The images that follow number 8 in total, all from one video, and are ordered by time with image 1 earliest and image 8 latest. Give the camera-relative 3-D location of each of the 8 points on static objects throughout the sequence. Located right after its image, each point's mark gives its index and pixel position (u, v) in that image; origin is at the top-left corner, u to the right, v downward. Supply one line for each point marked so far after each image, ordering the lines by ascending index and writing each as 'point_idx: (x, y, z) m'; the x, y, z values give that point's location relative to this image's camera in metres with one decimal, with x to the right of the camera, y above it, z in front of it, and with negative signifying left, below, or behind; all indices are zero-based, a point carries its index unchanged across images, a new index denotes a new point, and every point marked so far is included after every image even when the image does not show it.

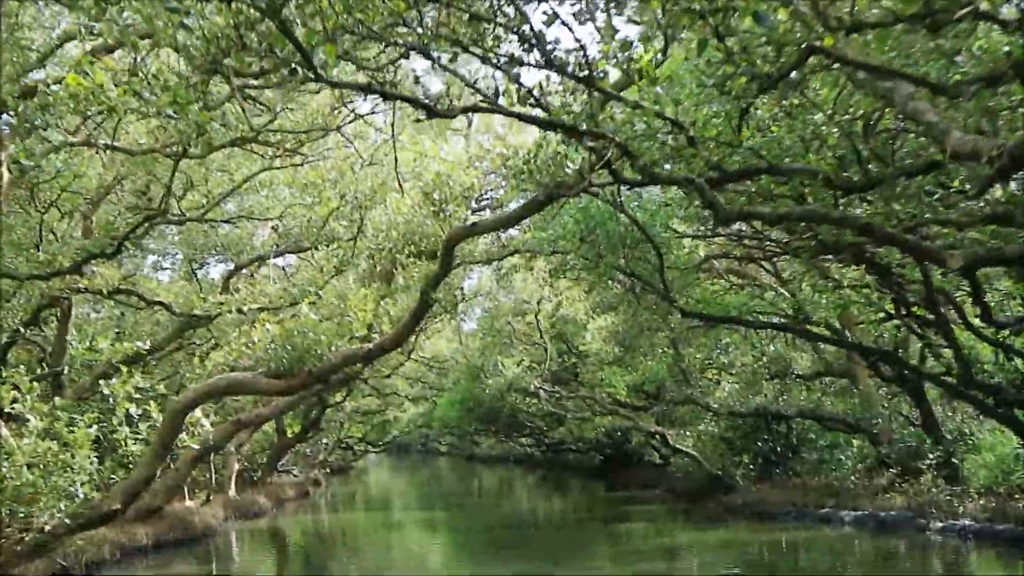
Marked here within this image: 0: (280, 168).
0: (-2.6, +1.4, +15.7) m
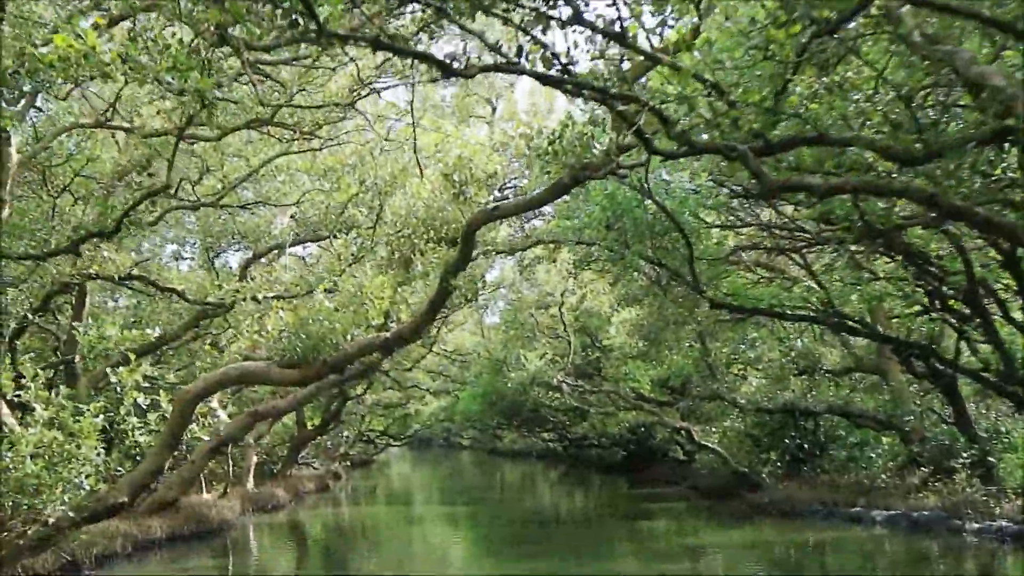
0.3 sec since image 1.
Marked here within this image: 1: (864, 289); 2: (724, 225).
0: (-2.4, +1.5, +15.3) m
1: (+4.2, 0.0, +16.6) m
2: (+2.5, +0.8, +16.3) m
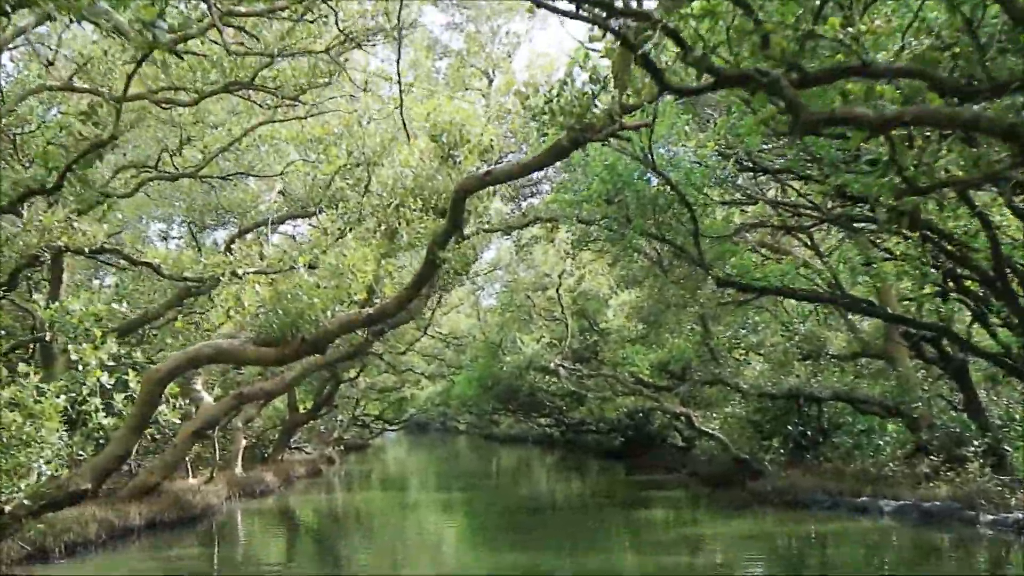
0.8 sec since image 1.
0: (-2.4, +1.8, +14.5) m
1: (+4.2, +0.2, +15.9) m
2: (+2.5, +1.0, +15.6) m
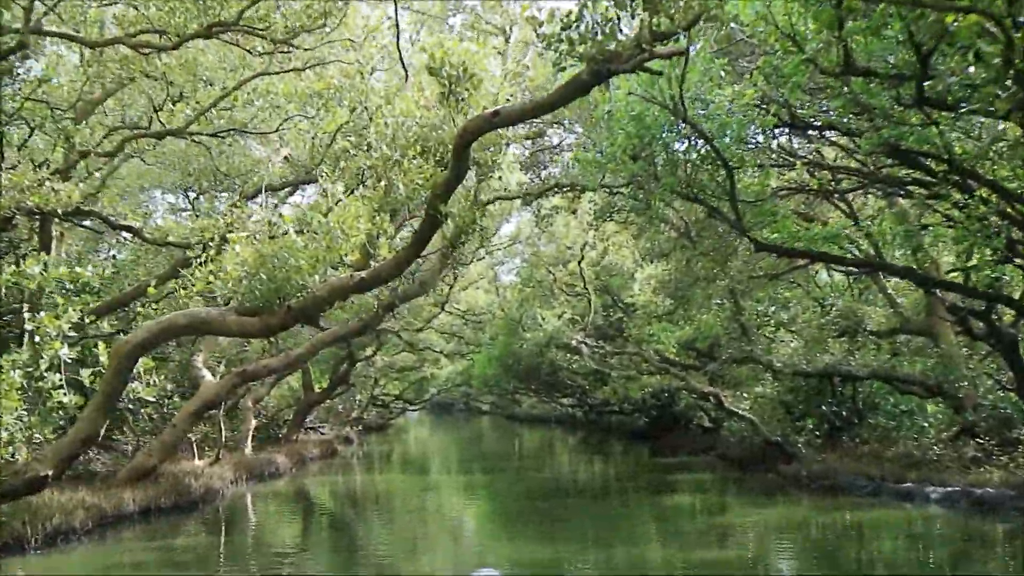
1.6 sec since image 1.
0: (-2.2, +2.1, +13.4) m
1: (+4.4, +0.6, +14.6) m
2: (+2.6, +1.3, +14.3) m
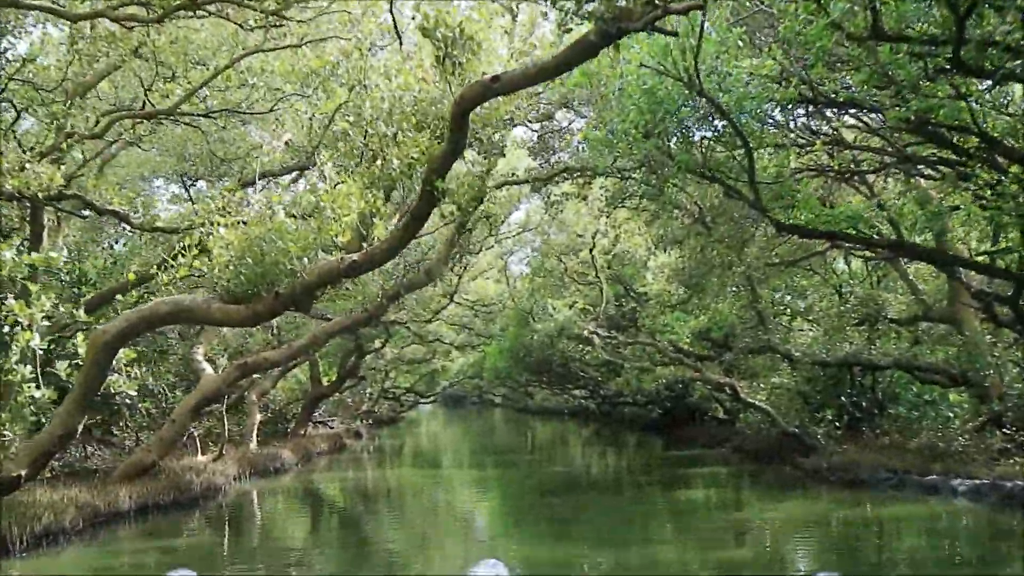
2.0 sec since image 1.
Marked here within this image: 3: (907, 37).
0: (-2.2, +2.2, +12.7) m
1: (+4.4, +0.7, +14.0) m
2: (+2.7, +1.5, +13.7) m
3: (+2.7, +1.7, +9.6) m
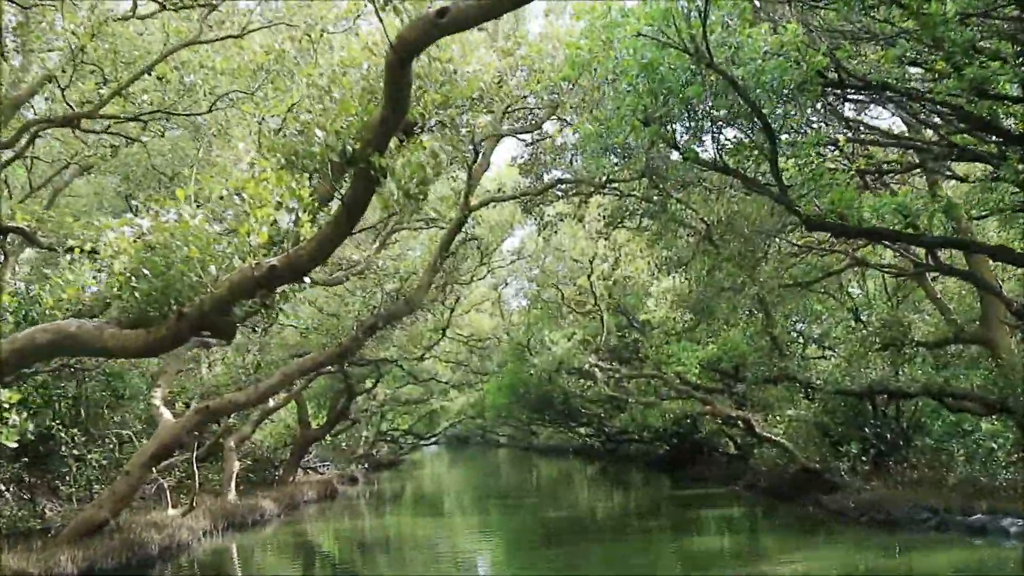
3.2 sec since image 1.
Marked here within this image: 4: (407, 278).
0: (-2.4, +1.9, +11.0) m
1: (+4.3, +0.6, +12.2) m
2: (+2.5, +1.3, +11.9) m
3: (+2.5, +1.7, +7.9) m
4: (-1.4, +0.1, +18.5) m
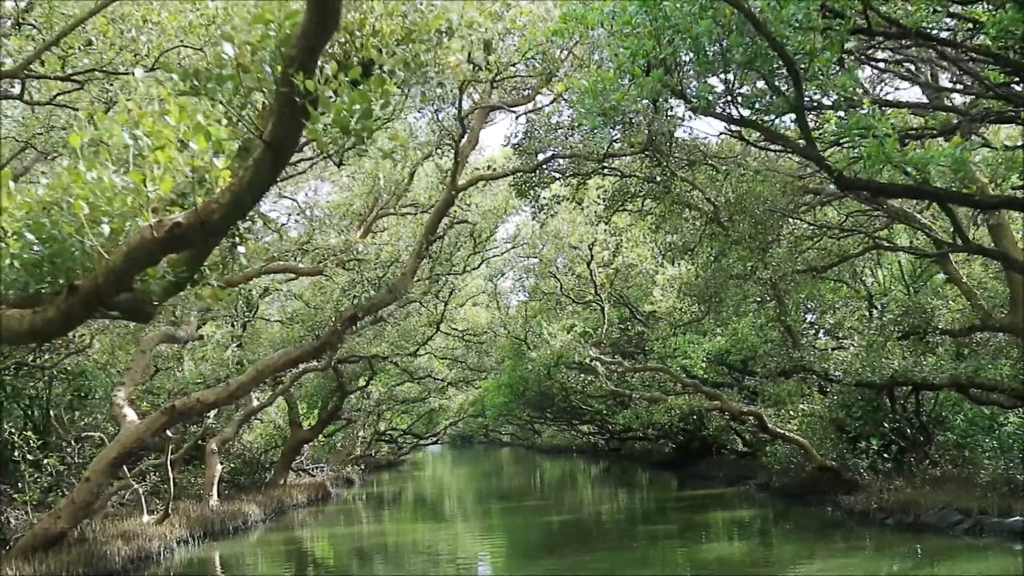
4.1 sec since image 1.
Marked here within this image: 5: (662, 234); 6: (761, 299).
0: (-2.5, +2.1, +9.7) m
1: (+4.2, +0.8, +10.9) m
2: (+2.4, +1.5, +10.6) m
3: (+2.4, +1.9, +6.6) m
4: (-1.5, +0.3, +17.2) m
5: (+2.1, +0.8, +19.6) m
6: (+3.4, -0.2, +19.1) m
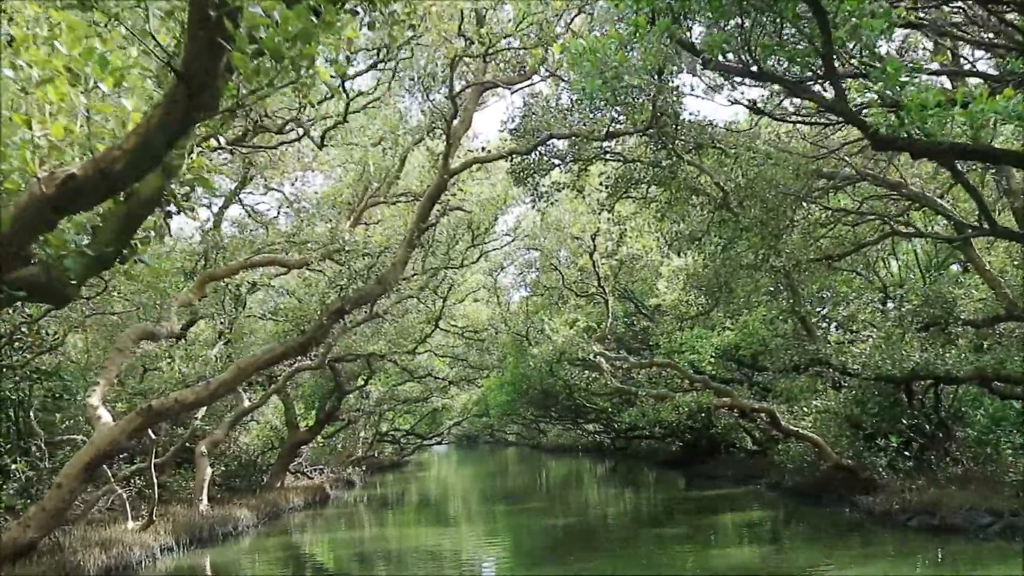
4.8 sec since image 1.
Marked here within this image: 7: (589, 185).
0: (-2.6, +2.1, +8.8) m
1: (+4.1, +0.9, +9.9) m
2: (+2.4, +1.6, +9.7) m
3: (+2.4, +2.0, +5.7) m
4: (-1.5, +0.4, +16.3) m
5: (+2.1, +0.9, +18.7) m
6: (+3.4, 0.0, +18.2) m
7: (+1.0, +1.4, +19.2) m
